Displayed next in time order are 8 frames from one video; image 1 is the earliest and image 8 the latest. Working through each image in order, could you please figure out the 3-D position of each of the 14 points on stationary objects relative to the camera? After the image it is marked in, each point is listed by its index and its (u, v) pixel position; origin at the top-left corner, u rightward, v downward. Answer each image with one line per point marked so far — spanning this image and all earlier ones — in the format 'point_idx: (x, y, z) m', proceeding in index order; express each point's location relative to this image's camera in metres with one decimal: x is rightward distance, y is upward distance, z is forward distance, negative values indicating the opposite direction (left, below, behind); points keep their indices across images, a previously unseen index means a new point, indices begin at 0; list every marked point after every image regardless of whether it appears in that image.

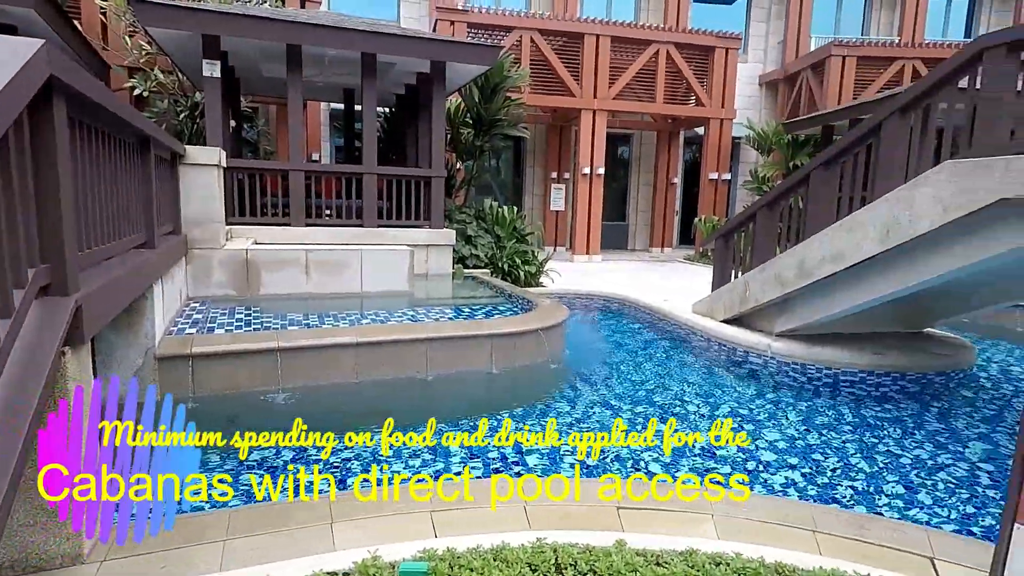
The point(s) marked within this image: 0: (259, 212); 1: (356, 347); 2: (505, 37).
0: (-3.1, +0.9, +7.0) m
1: (-1.2, -0.4, +4.3) m
2: (-0.1, +4.8, +10.9) m
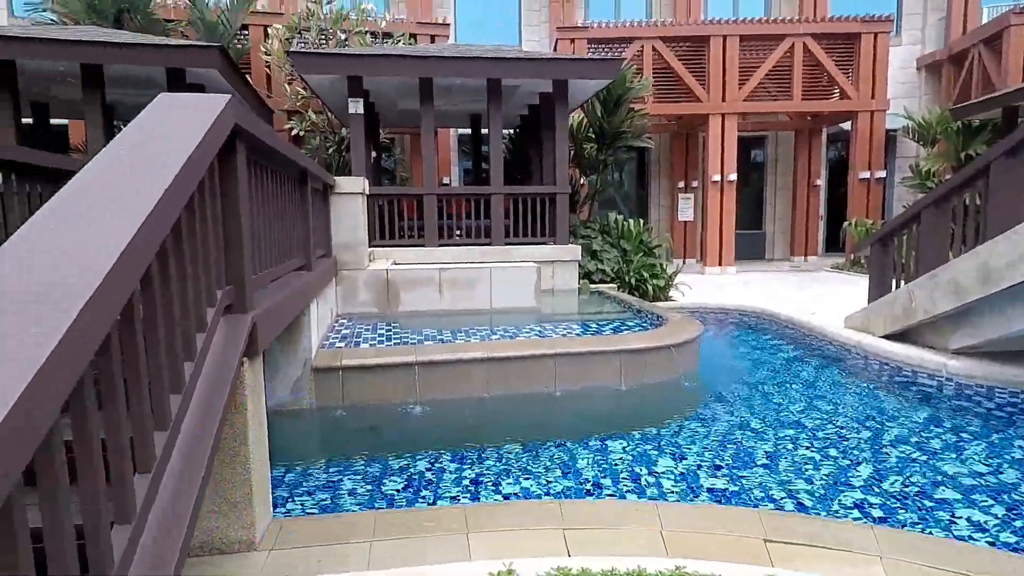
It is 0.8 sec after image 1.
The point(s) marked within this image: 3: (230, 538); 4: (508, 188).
0: (-1.5, +0.7, +7.5) m
1: (-0.2, -0.6, +4.4) m
2: (+2.2, +4.5, +10.8) m
3: (-1.2, -1.0, +2.4) m
4: (0.0, +1.3, +7.5) m
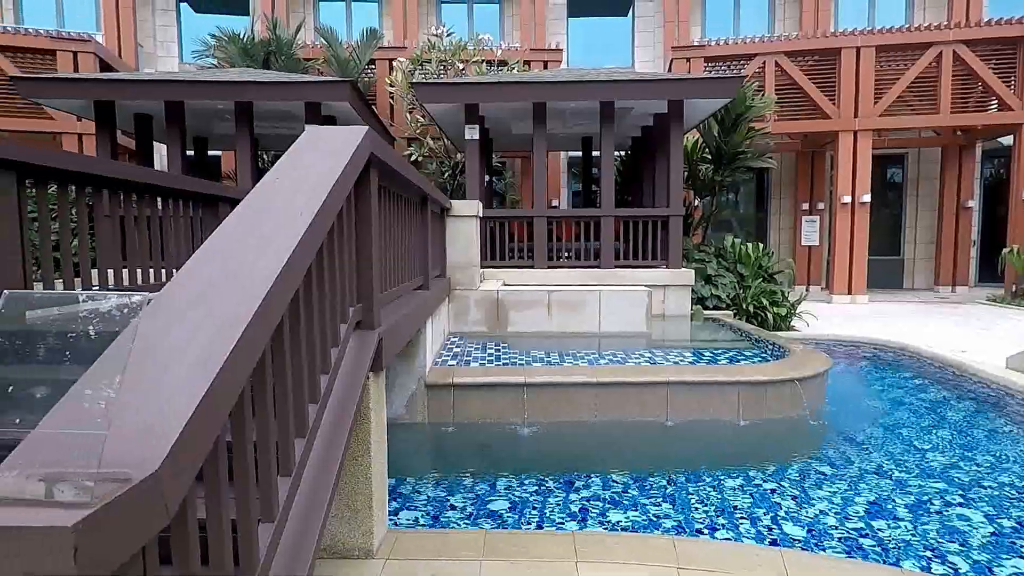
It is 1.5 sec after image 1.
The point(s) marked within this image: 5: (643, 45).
0: (-0.1, +0.4, +7.7) m
1: (+0.6, -0.8, +4.4) m
2: (+4.3, +4.0, +10.4) m
3: (-0.7, -1.1, +2.5) m
4: (+1.4, +1.0, +7.4) m
5: (+3.1, +5.7, +13.4) m
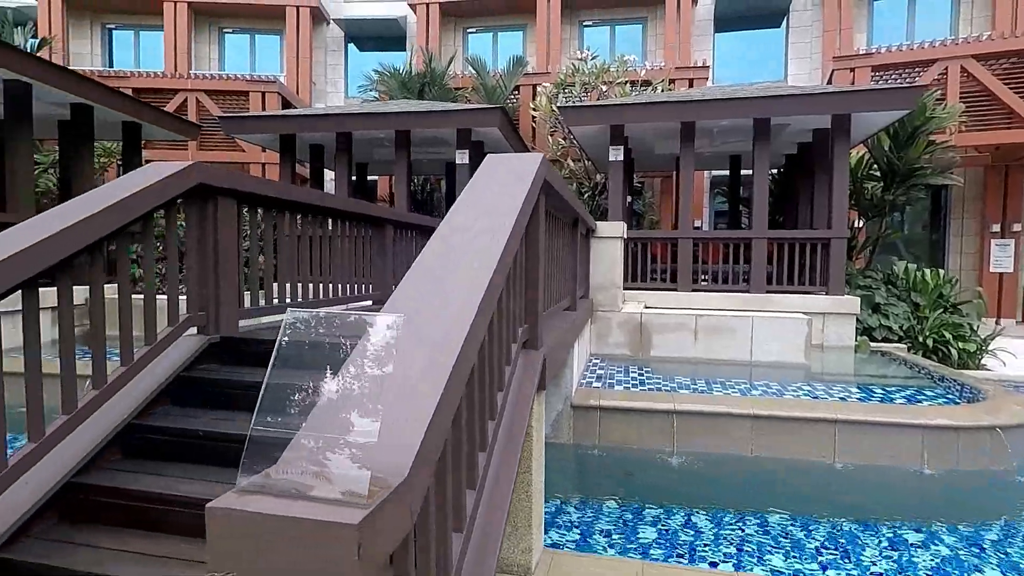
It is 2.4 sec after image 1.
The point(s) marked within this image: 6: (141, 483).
0: (+1.8, +0.1, +7.5) m
1: (+1.7, -0.9, +4.1) m
2: (+6.7, +3.5, +9.4) m
3: (0.0, -1.2, +2.6) m
4: (+3.2, +0.7, +7.0) m
5: (+6.3, +5.1, +12.6) m
6: (-1.4, -0.7, +2.1) m
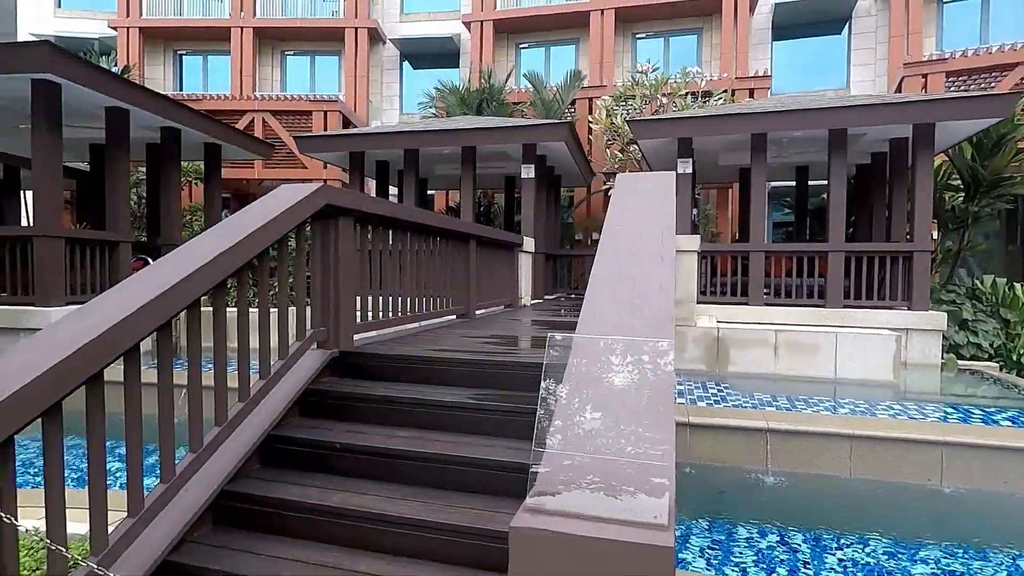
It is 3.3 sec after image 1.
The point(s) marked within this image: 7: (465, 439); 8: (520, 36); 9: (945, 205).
0: (+2.7, 0.0, +7.4) m
1: (+2.4, -1.1, +4.0) m
2: (+7.7, +3.3, +9.0) m
3: (+0.5, -1.3, +2.6) m
4: (+4.0, +0.5, +6.8) m
5: (+7.4, +4.8, +12.3) m
6: (-0.9, -0.8, +2.3) m
7: (-0.2, -0.6, +2.5) m
8: (+0.2, +6.5, +14.7) m
9: (+5.7, +1.1, +7.5) m
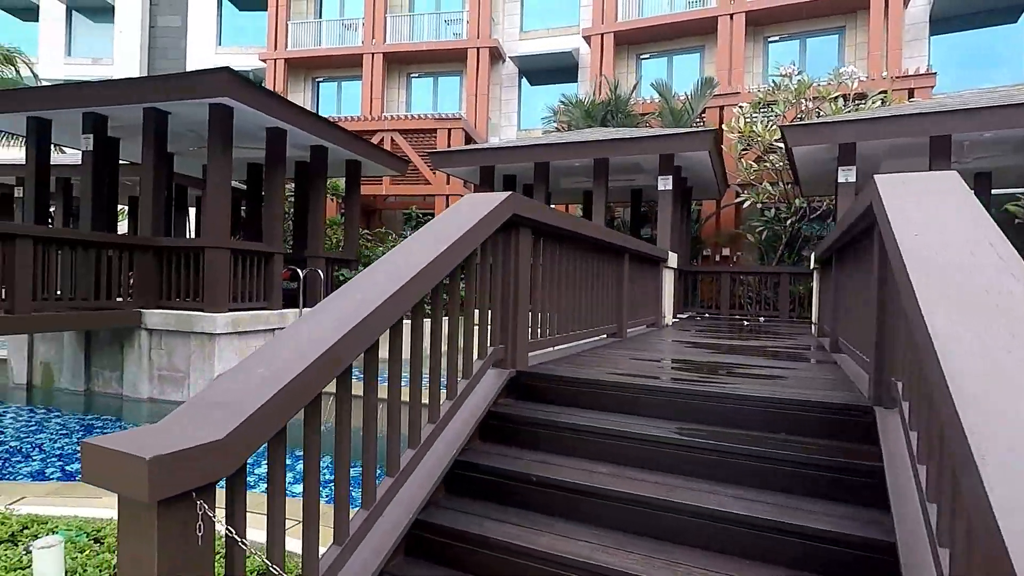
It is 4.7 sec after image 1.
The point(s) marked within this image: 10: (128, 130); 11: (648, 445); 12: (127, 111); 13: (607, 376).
0: (+4.3, -0.3, +6.6) m
1: (+3.4, -1.2, +3.2) m
2: (+9.6, +2.9, +7.3) m
3: (+1.3, -1.4, +2.1) m
4: (+5.5, +0.3, +5.7) m
5: (+9.9, +4.3, +10.7) m
6: (-0.1, -0.8, +2.1) m
7: (+0.6, -0.7, +2.2) m
8: (+3.2, +6.0, +14.3) m
9: (+7.3, +0.8, +6.2) m
10: (-4.8, +2.0, +7.3) m
11: (+0.5, -0.6, +2.3) m
12: (-4.3, +2.0, +6.5) m
13: (+0.5, -0.4, +2.9) m
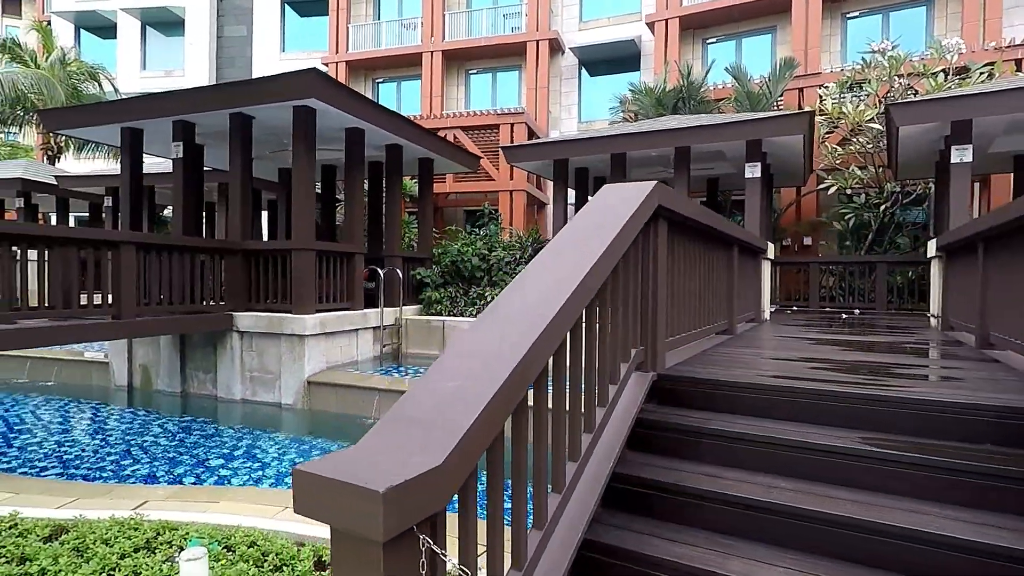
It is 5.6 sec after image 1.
0: (+5.2, -0.2, +6.0) m
1: (+4.0, -1.1, +2.7) m
2: (+10.5, +3.1, +6.3) m
3: (+1.9, -1.3, +1.8) m
4: (+6.3, +0.4, +5.1) m
5: (+11.1, +4.6, +9.6) m
6: (+0.4, -0.8, +1.9) m
7: (+1.2, -0.7, +1.9) m
8: (+4.7, +6.2, +13.7) m
9: (+8.1, +1.0, +5.3) m
10: (-3.9, +2.0, +7.4) m
11: (+1.1, -0.6, +2.0) m
12: (-3.4, +2.0, +6.6) m
13: (+1.1, -0.4, +2.6) m
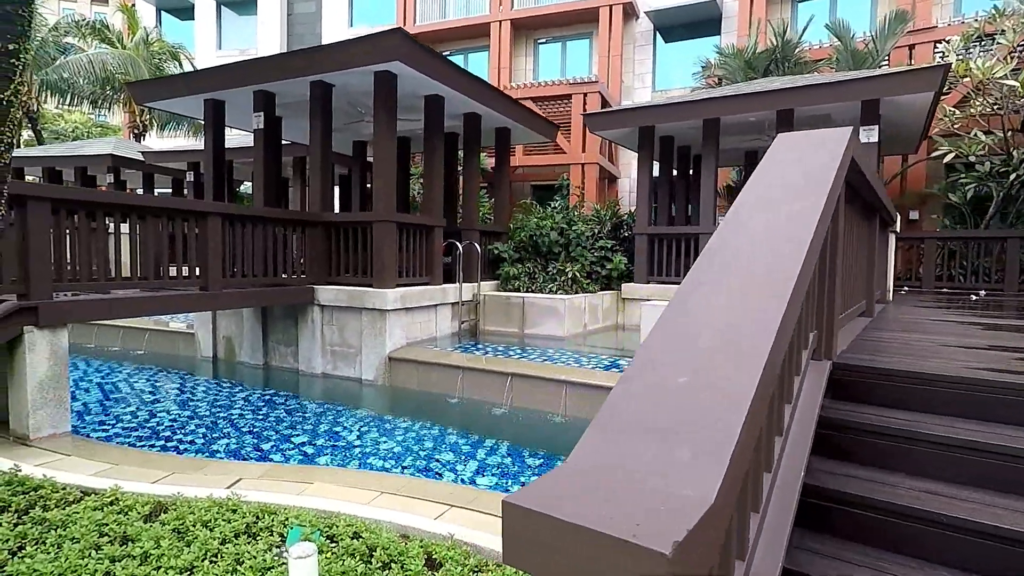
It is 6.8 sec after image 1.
0: (+6.1, 0.0, +5.1) m
1: (+4.6, -1.1, +2.0) m
2: (+11.4, +3.2, +4.8) m
3: (+2.4, -1.3, +1.3) m
4: (+7.1, +0.5, +4.0) m
5: (+12.3, +4.8, +7.9) m
6: (+0.9, -0.8, +1.5) m
7: (+1.6, -0.6, +1.4) m
8: (+6.4, +6.6, +12.6) m
9: (+8.9, +1.1, +4.1) m
10: (-2.8, +2.3, +7.3) m
11: (+1.6, -0.5, +1.6) m
12: (-2.5, +2.3, +6.5) m
13: (+1.6, -0.3, +2.2) m
